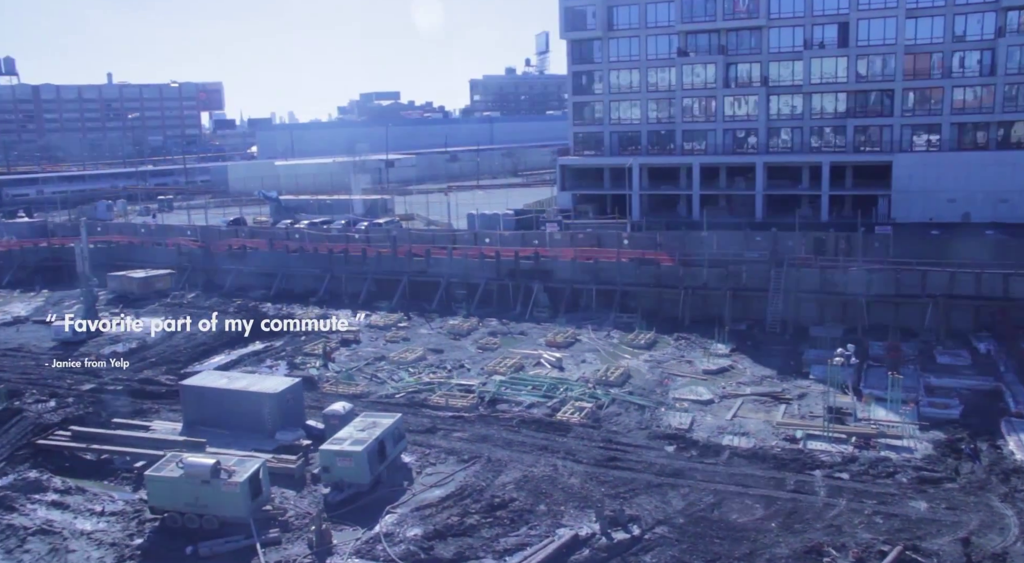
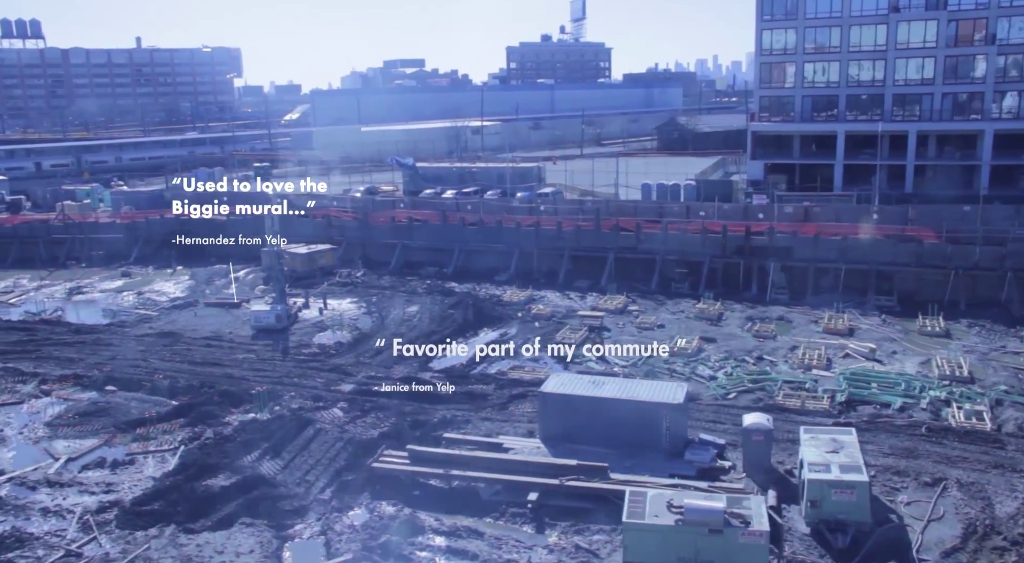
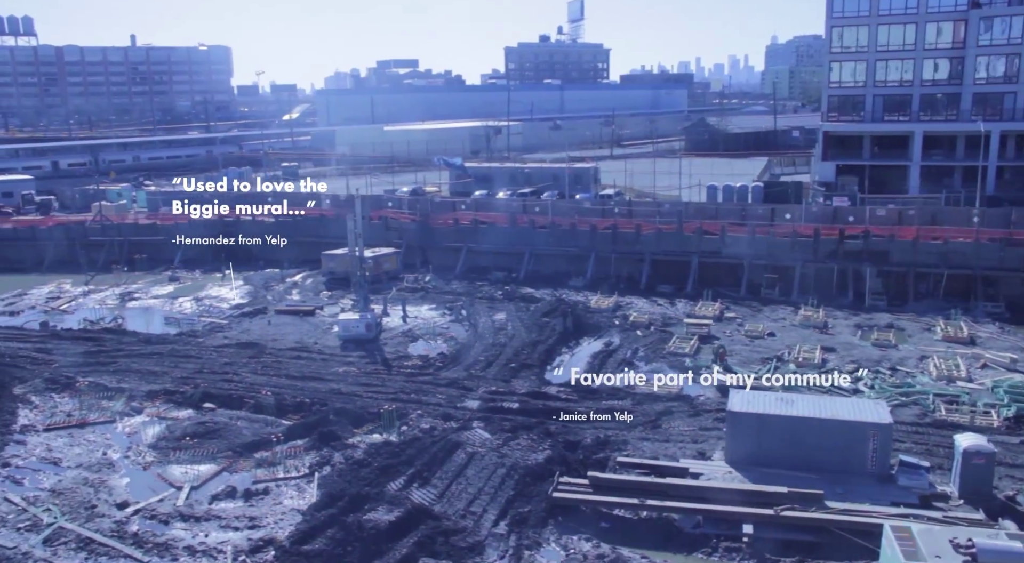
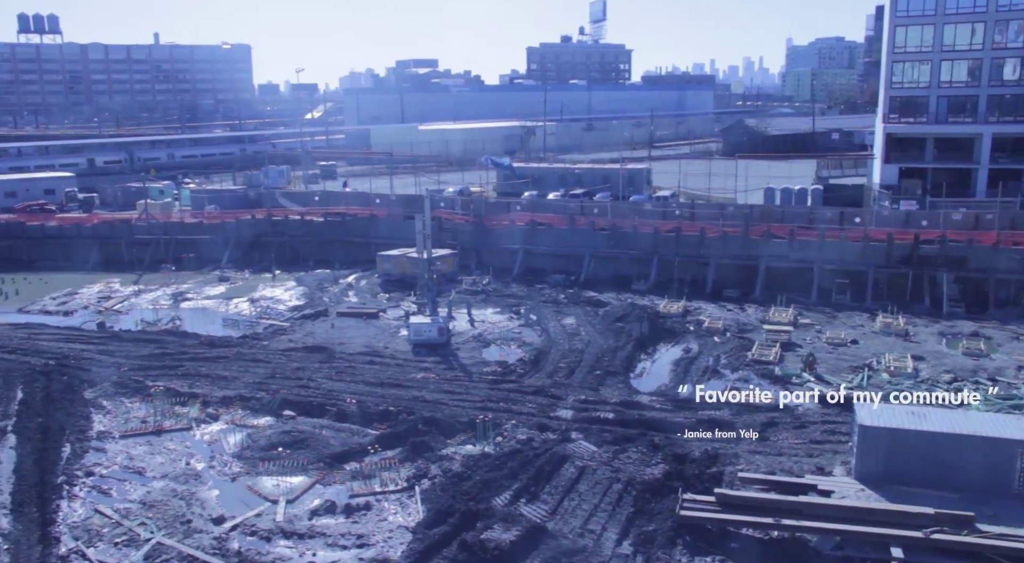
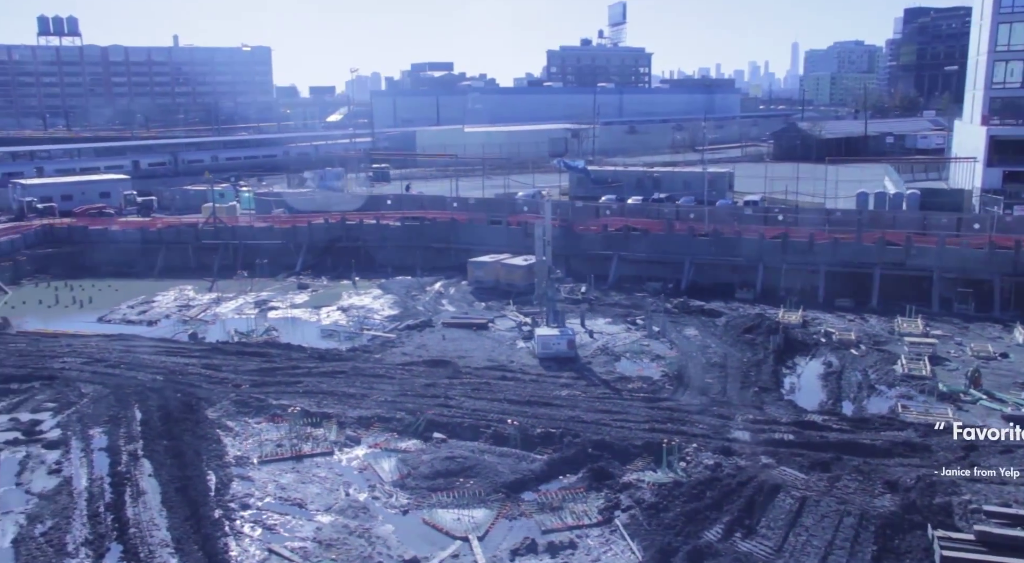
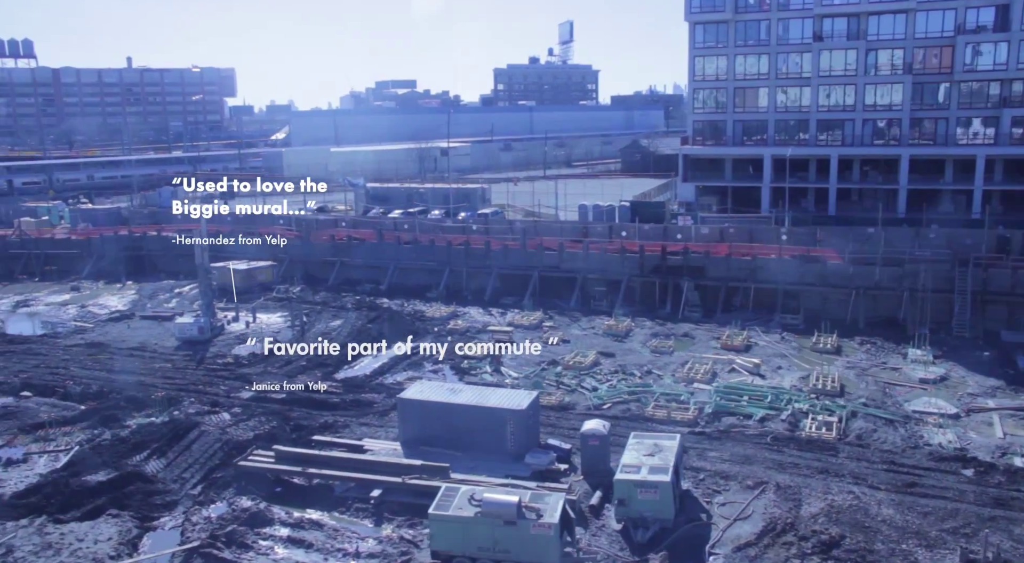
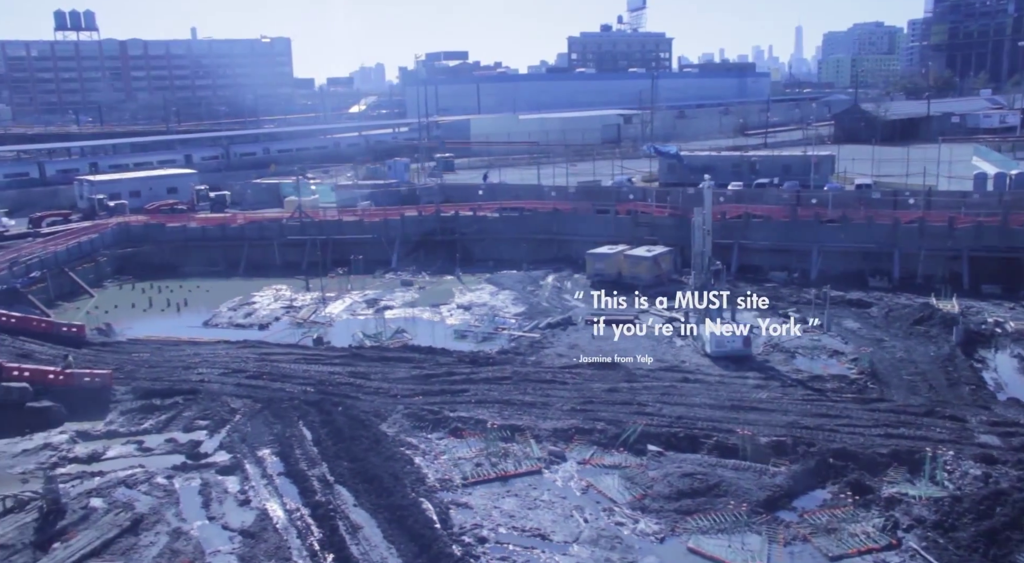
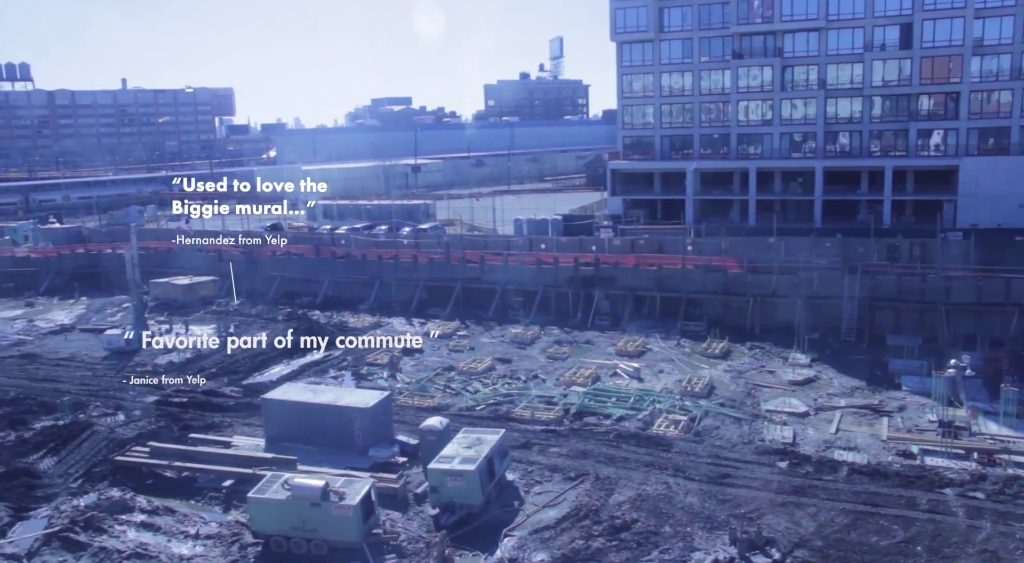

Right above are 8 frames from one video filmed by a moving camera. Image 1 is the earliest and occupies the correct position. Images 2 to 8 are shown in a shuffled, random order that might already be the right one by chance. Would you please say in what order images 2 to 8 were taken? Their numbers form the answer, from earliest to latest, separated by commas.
8, 6, 2, 3, 4, 5, 7
